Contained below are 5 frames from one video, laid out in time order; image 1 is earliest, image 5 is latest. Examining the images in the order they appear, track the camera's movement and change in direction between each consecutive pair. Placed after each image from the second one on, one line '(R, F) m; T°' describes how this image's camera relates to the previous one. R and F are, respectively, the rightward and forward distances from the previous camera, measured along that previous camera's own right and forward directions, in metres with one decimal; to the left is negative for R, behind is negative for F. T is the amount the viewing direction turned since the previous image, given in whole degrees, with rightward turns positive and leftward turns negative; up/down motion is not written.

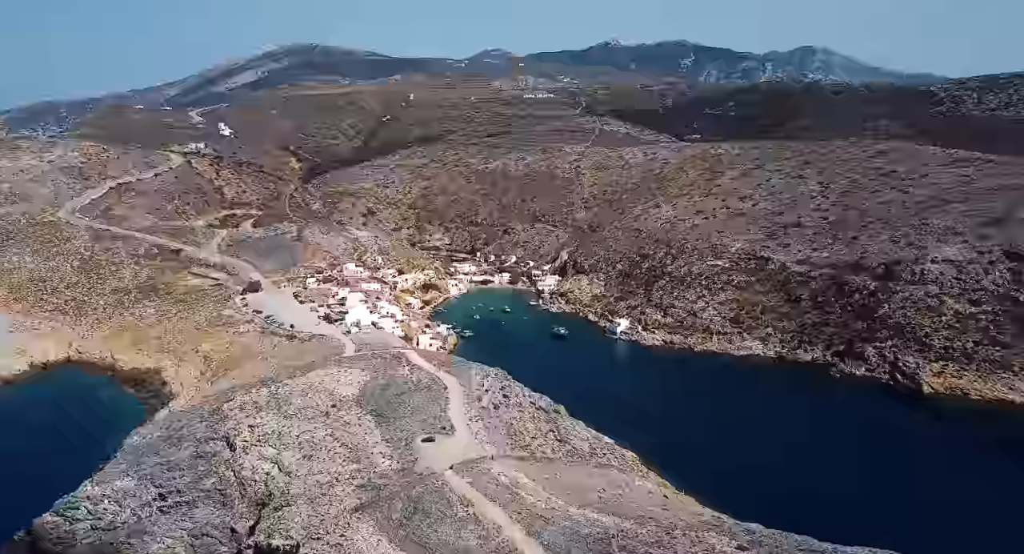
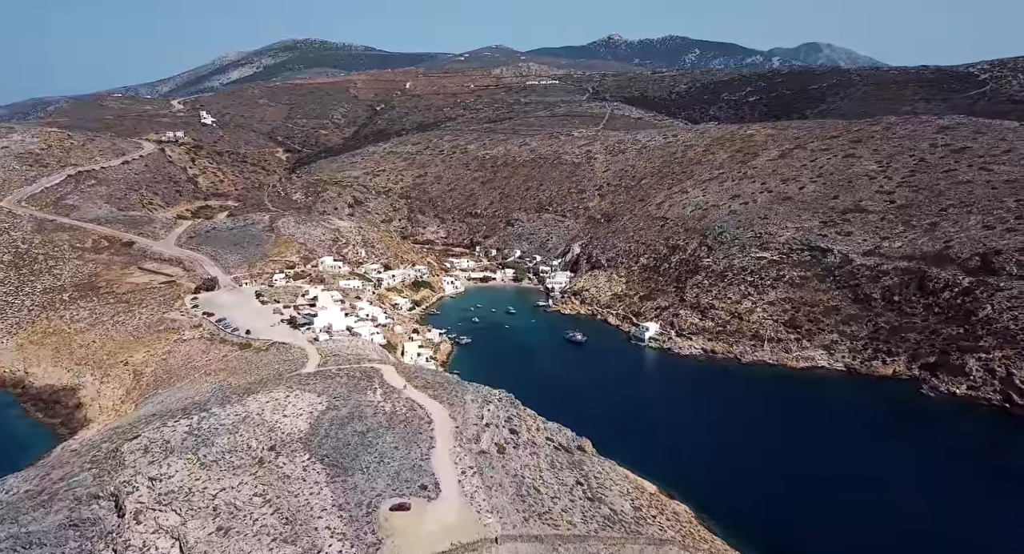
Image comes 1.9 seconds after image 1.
(-0.5, +11.4) m; 0°
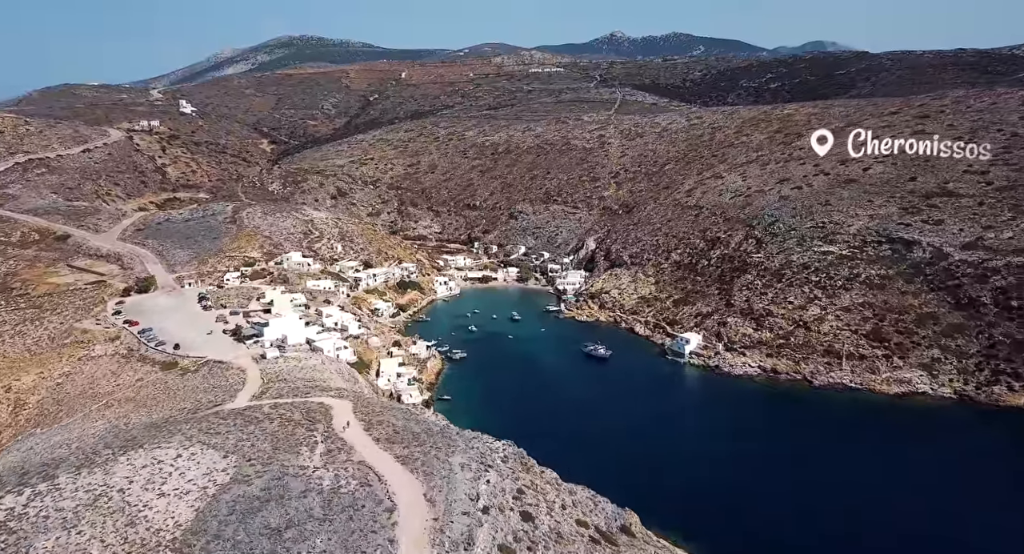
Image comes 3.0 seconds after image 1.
(-0.4, +11.2) m; 0°
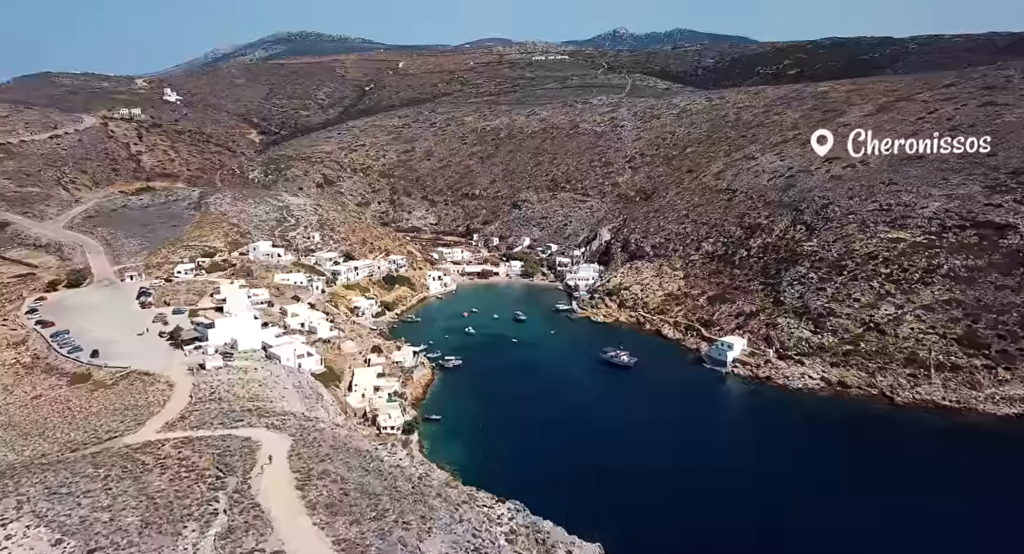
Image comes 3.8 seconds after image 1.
(-0.2, +7.9) m; 0°
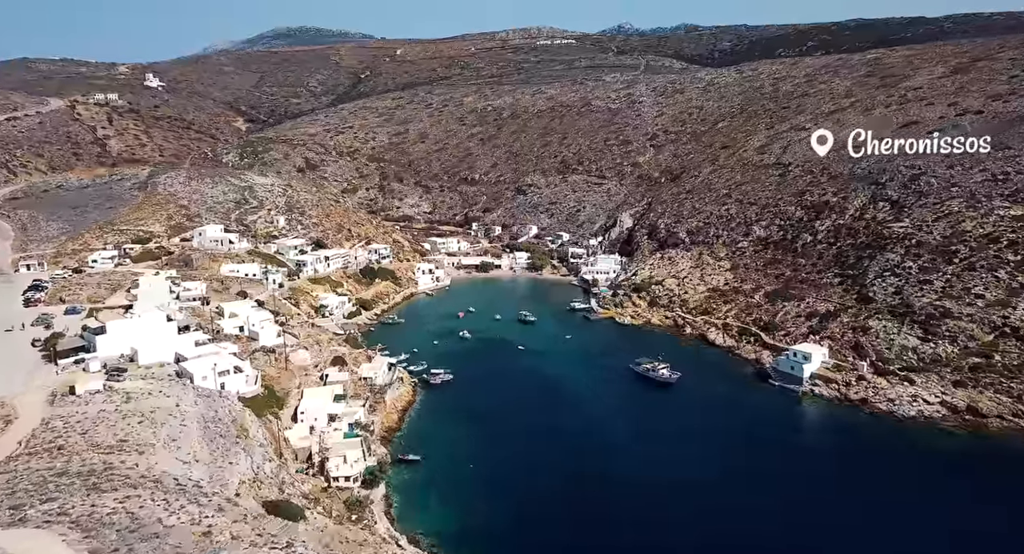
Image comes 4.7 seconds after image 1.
(-0.2, +9.0) m; 0°
